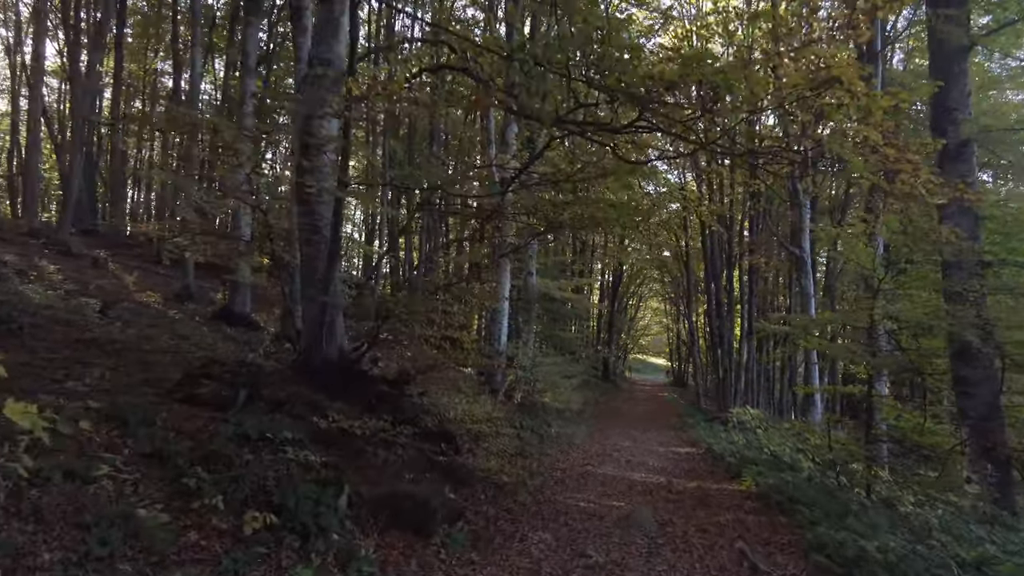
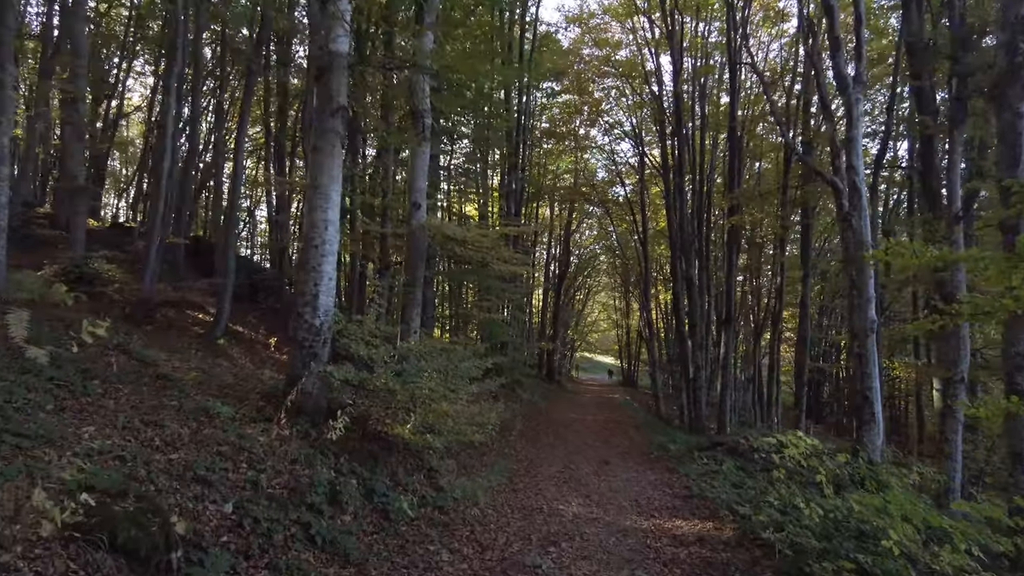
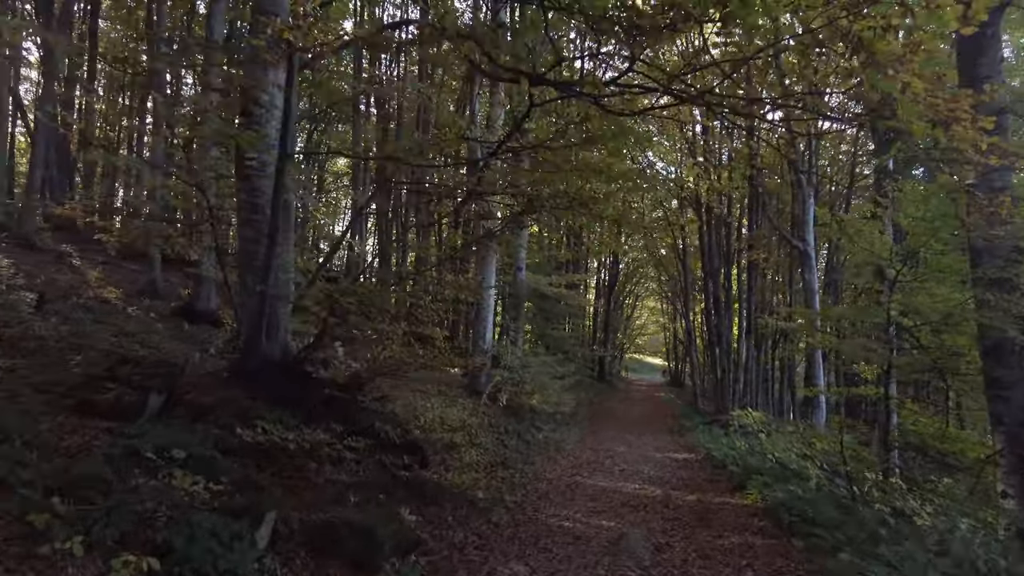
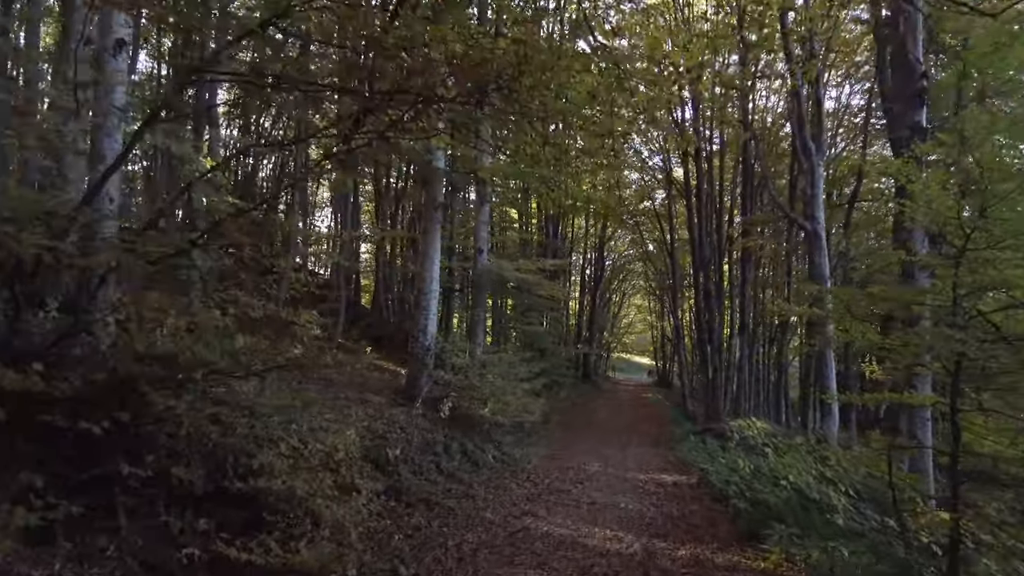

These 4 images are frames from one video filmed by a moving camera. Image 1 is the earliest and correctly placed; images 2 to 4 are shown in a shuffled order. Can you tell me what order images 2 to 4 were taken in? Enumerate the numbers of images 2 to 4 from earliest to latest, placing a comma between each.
3, 4, 2
